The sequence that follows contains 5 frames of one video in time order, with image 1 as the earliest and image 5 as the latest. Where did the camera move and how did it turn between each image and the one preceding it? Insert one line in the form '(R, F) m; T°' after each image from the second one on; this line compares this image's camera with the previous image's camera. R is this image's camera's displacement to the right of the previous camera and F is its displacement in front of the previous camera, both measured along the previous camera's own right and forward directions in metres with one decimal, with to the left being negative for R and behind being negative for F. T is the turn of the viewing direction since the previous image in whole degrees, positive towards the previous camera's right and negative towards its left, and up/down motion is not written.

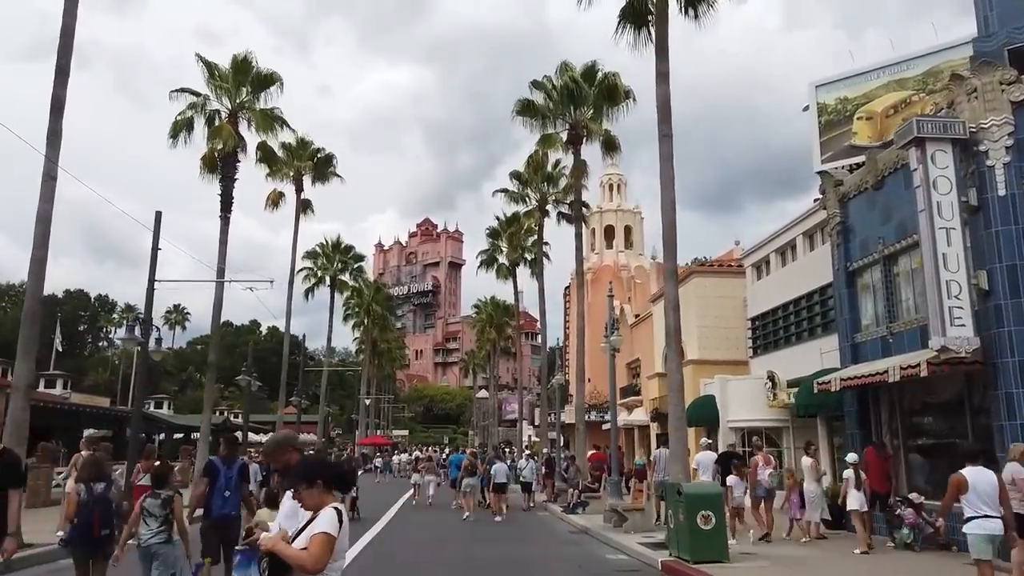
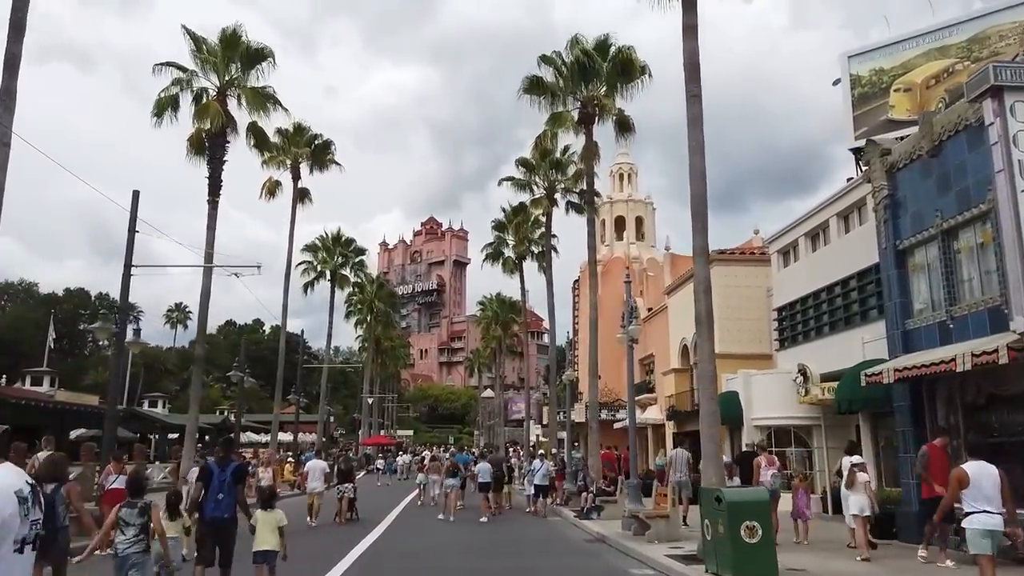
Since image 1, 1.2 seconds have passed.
(-0.1, +1.7) m; 0°
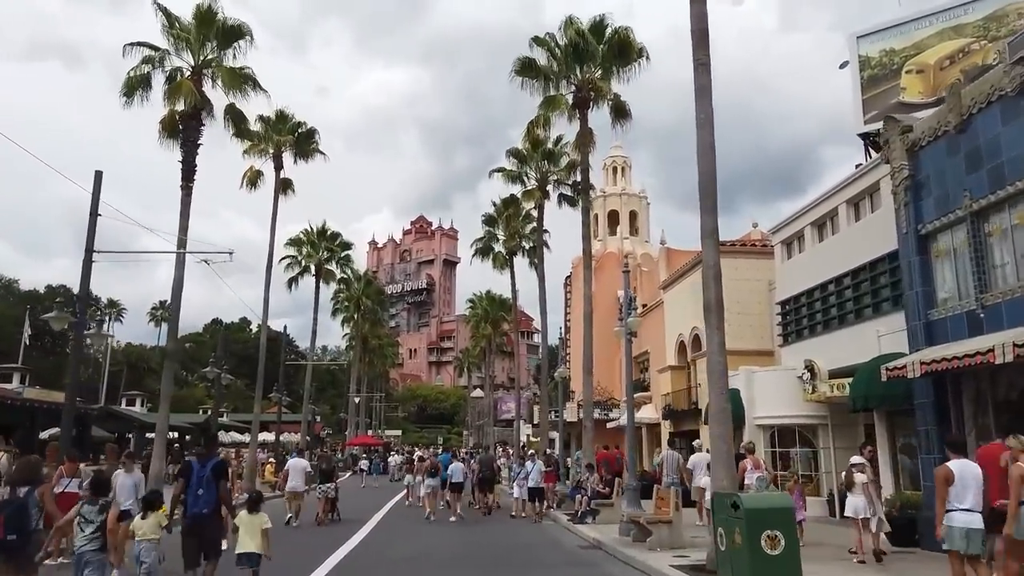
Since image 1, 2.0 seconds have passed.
(0.0, +1.2) m; +1°
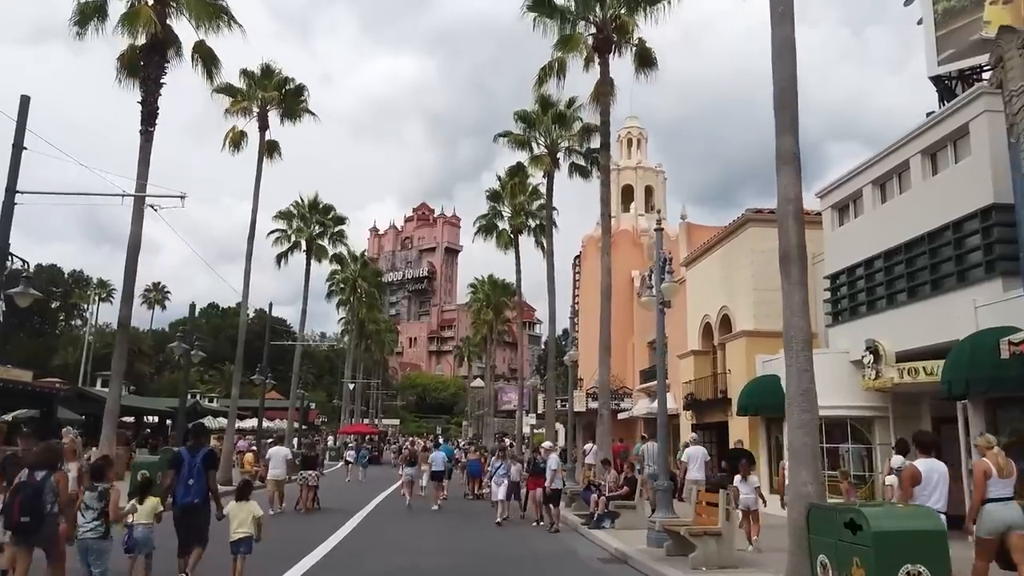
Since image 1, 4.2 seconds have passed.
(-0.1, +3.0) m; 0°
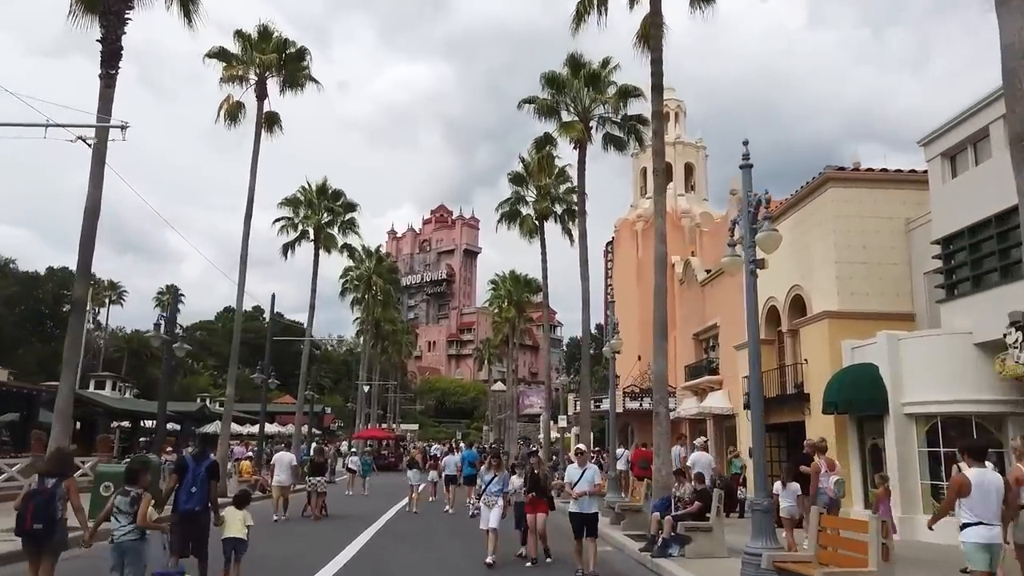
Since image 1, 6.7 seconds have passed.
(-0.3, +3.5) m; -1°
